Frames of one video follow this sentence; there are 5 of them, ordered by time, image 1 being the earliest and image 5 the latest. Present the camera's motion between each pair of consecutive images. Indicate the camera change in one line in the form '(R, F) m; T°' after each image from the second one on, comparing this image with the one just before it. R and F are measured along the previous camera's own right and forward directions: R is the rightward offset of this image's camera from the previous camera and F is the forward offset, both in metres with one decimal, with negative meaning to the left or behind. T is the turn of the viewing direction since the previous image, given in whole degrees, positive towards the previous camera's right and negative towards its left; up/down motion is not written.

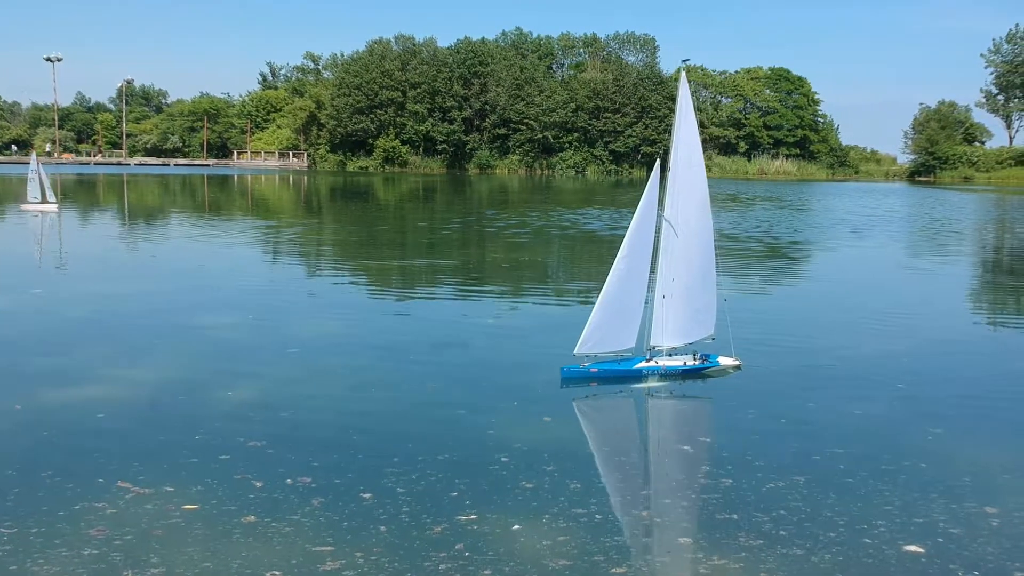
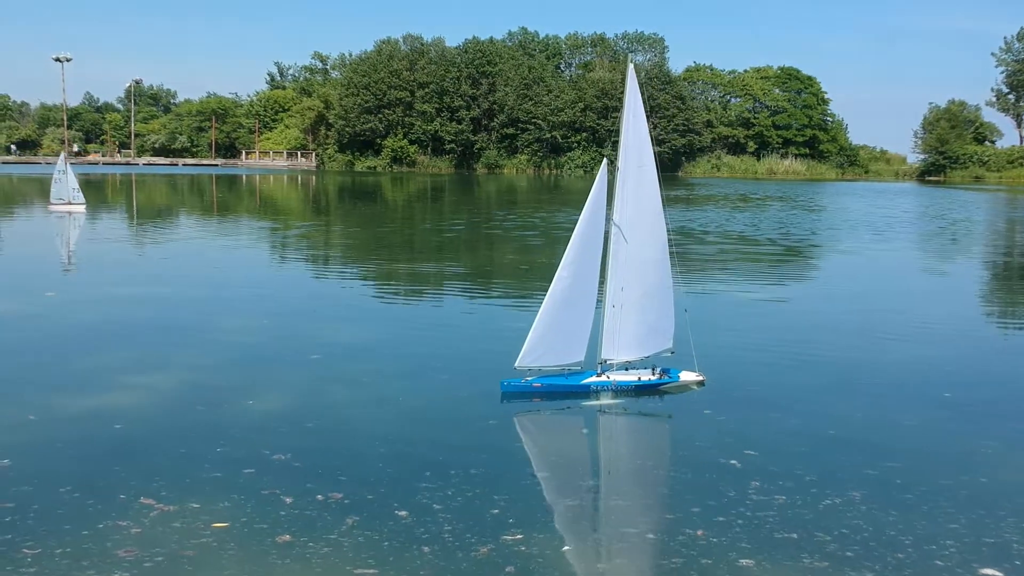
(-0.2, +0.2) m; 0°
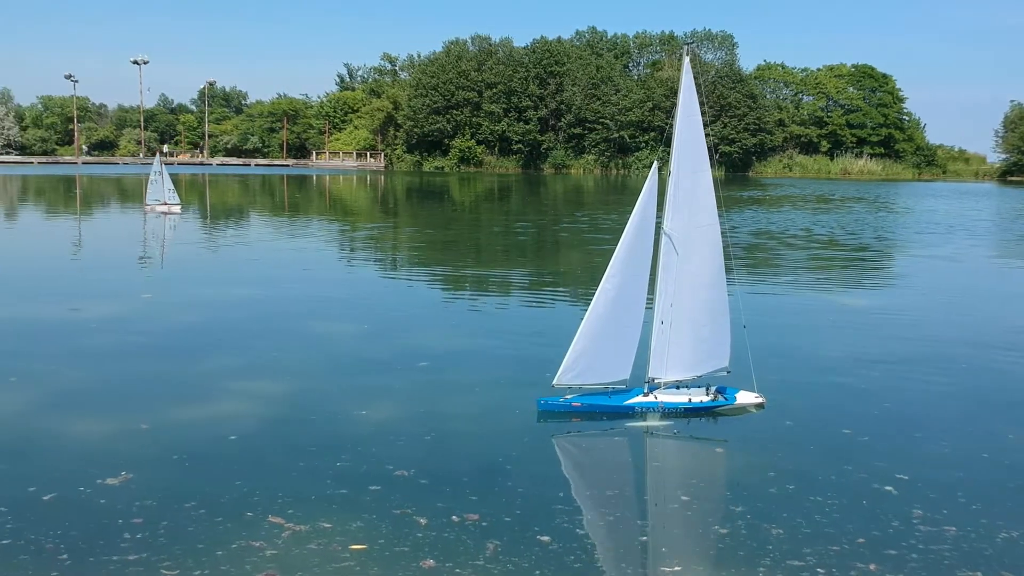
(-0.4, +0.2) m; -4°
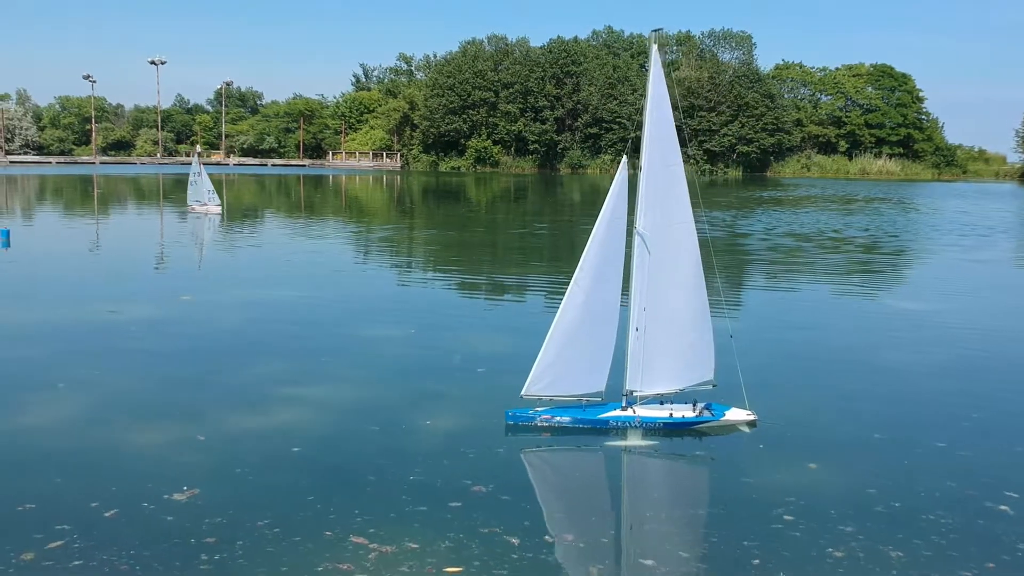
(-0.4, +0.2) m; -1°
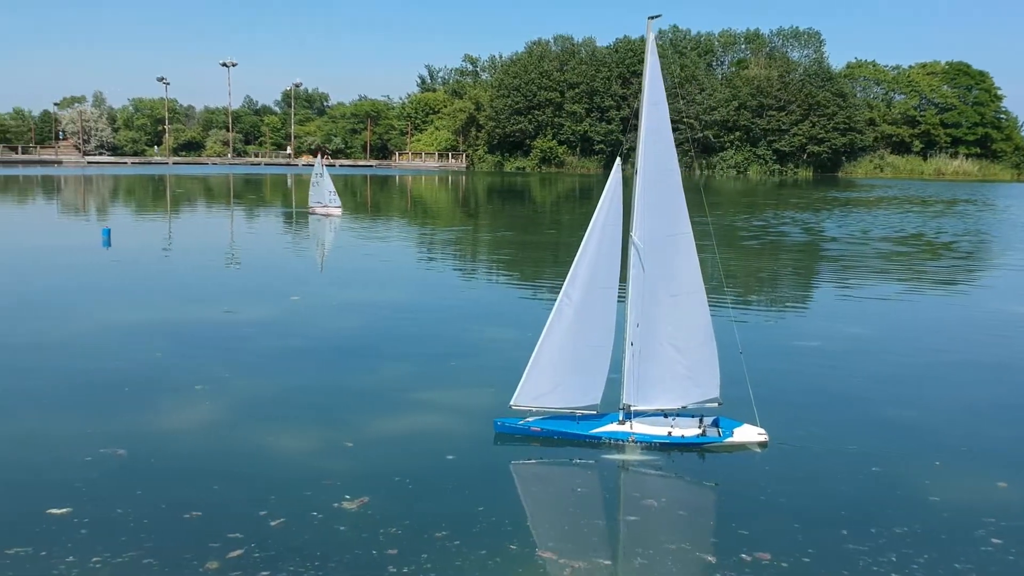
(-0.7, 0.0) m; -4°
